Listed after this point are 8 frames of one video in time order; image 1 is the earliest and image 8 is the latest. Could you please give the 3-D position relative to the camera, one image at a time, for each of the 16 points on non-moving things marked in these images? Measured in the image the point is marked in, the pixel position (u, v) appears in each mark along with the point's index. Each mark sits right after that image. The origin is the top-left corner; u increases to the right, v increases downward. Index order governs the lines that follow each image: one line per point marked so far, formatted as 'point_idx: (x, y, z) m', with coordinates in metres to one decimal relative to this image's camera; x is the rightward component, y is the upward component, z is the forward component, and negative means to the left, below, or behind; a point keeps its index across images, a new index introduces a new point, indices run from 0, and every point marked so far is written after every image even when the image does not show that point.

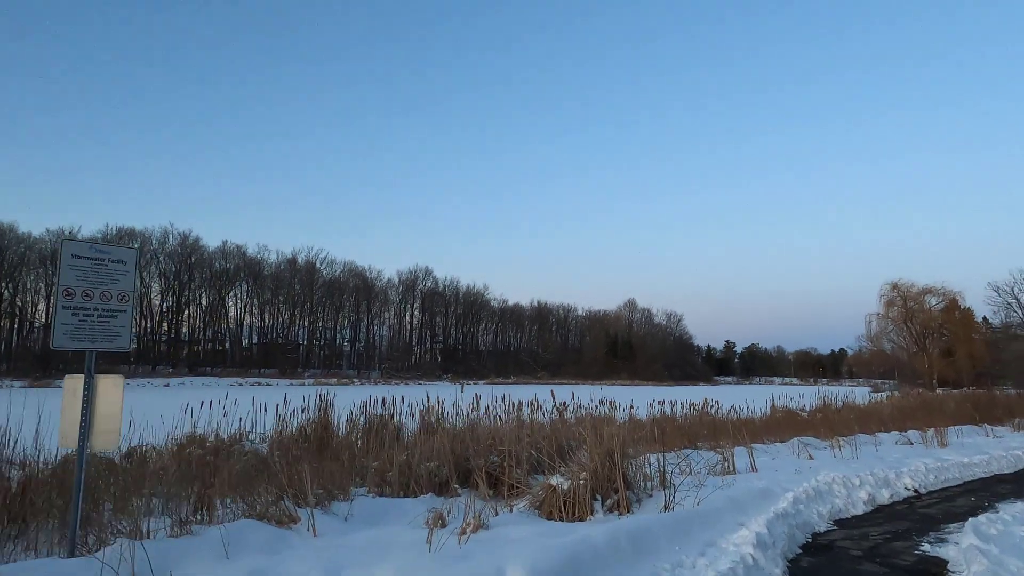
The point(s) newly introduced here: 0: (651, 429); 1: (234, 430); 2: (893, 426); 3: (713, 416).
0: (+3.0, -3.2, +14.8) m
1: (-4.1, -2.2, +9.9) m
2: (+10.5, -3.8, +18.4) m
3: (+5.3, -3.4, +17.6) m
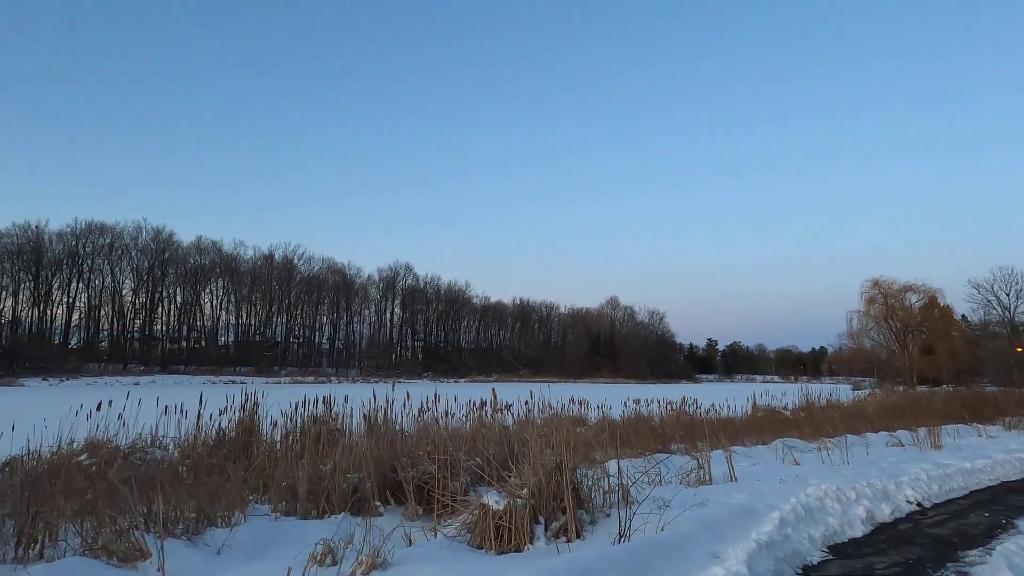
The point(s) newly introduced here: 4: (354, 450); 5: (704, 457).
0: (+2.2, -3.0, +13.6) m
1: (-4.8, -1.9, +8.6) m
2: (+9.6, -3.6, +17.5) m
3: (+4.4, -3.2, +16.6) m
4: (-1.8, -1.8, +7.5) m
5: (+2.5, -2.2, +8.8) m
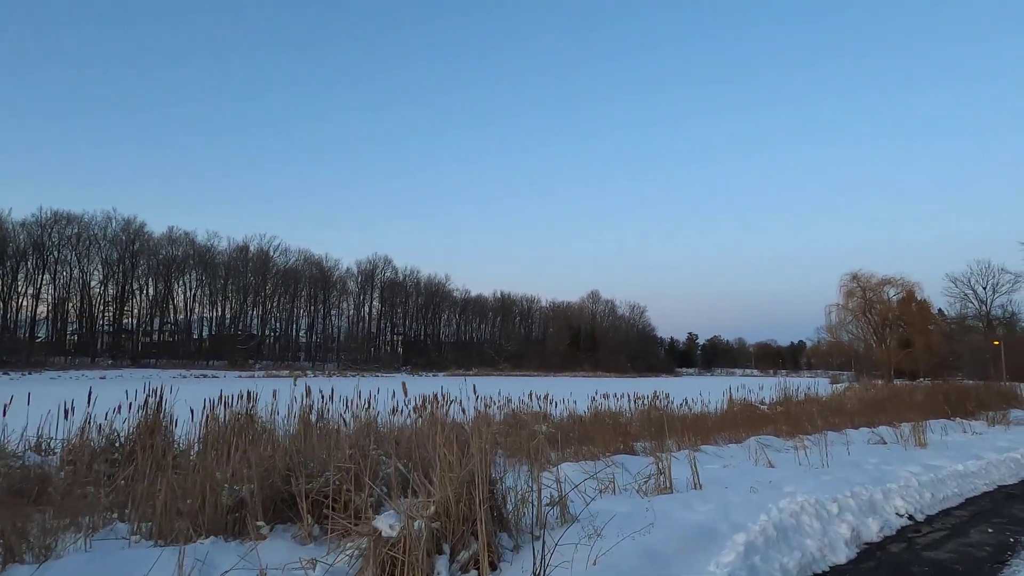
0: (+1.4, -2.7, +12.6) m
1: (-5.5, -1.7, +7.4) m
2: (+8.7, -3.3, +16.6) m
3: (+3.5, -2.9, +15.6) m
4: (-2.5, -1.6, +6.4) m
5: (+1.8, -2.0, +7.8) m
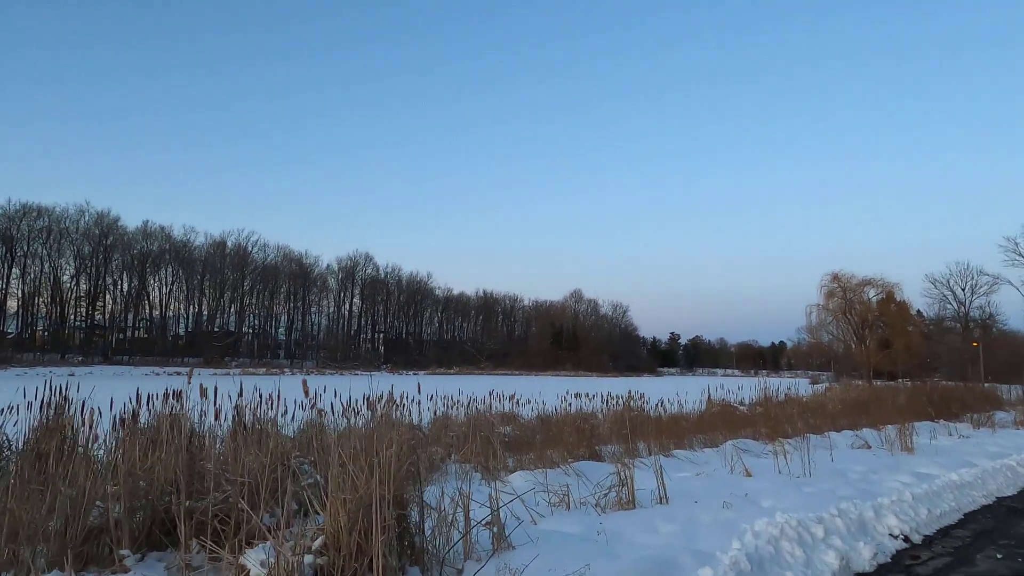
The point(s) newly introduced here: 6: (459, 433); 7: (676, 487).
0: (+0.7, -2.6, +11.7) m
1: (-6.1, -1.5, +6.3) m
2: (+7.9, -3.2, +16.0) m
3: (+2.7, -2.8, +14.8) m
4: (-3.0, -1.4, +5.4) m
5: (+1.2, -1.9, +7.0) m
6: (-0.8, -2.3, +10.6) m
7: (+1.6, -2.0, +6.7) m
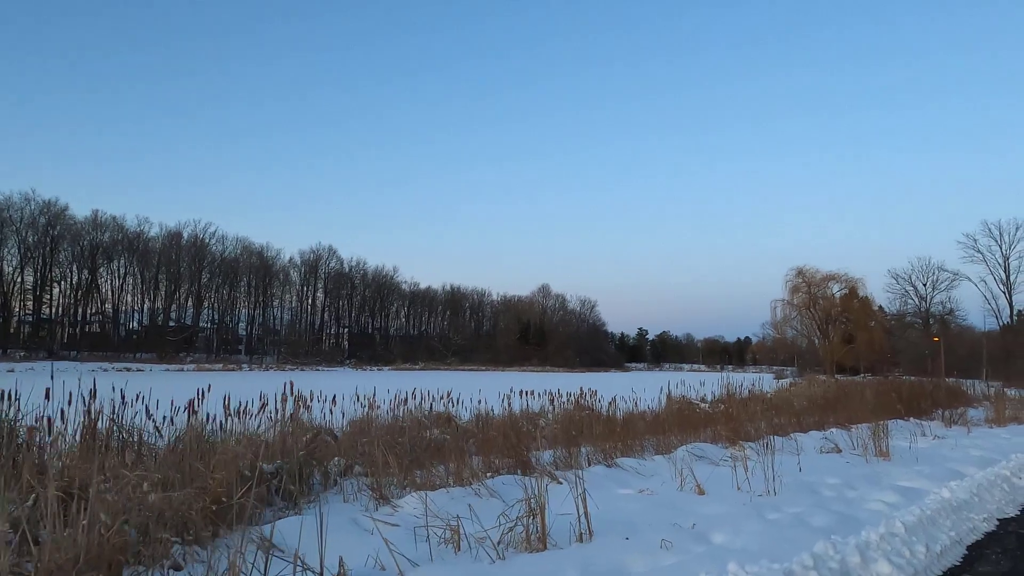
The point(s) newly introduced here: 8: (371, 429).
0: (-0.4, -2.3, +10.3) m
1: (-6.9, -1.3, +4.6) m
2: (+6.6, -2.9, +14.8) m
3: (+1.5, -2.5, +13.4) m
4: (-3.8, -1.2, +3.8) m
5: (+0.3, -1.7, +5.5) m
6: (-1.9, -2.1, +9.1) m
7: (+0.7, -1.8, +5.2) m
8: (-2.1, -2.1, +10.2) m
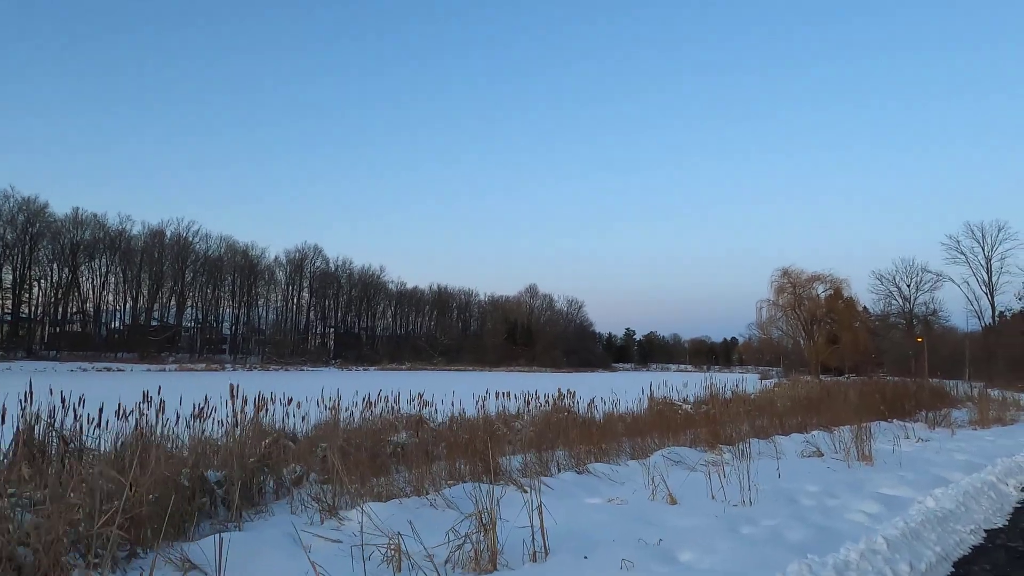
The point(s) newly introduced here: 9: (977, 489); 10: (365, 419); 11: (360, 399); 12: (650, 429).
0: (-0.9, -2.3, +9.8) m
1: (-7.2, -1.2, +4.0) m
2: (+6.0, -2.9, +14.5) m
3: (+1.0, -2.5, +13.0) m
4: (-4.1, -1.1, +3.3) m
5: (0.0, -1.6, +5.1) m
6: (-2.3, -2.0, +8.6) m
7: (+0.4, -1.7, +4.8) m
8: (-2.6, -2.1, +9.7) m
9: (+4.6, -2.0, +6.6) m
10: (-2.4, -2.1, +11.0) m
11: (-2.9, -2.1, +12.8) m
12: (+2.6, -2.6, +12.4) m
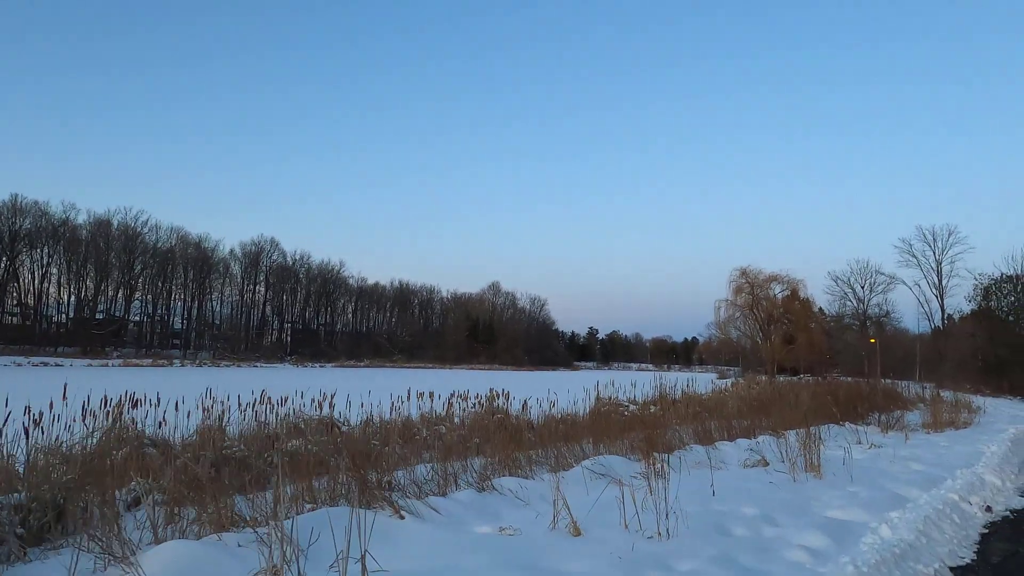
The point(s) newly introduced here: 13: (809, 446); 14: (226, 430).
0: (-2.0, -2.1, +8.6) m
1: (-8.1, -1.0, +2.5) m
2: (+4.6, -2.8, +13.6) m
3: (-0.3, -2.3, +11.9) m
4: (-4.9, -0.9, +1.9) m
5: (-0.9, -1.5, +3.9) m
6: (-3.4, -1.8, +7.3) m
7: (-0.5, -1.6, +3.7) m
8: (-3.7, -1.9, +8.4) m
9: (+3.6, -1.9, +5.6) m
10: (-3.6, -1.9, +9.7) m
11: (-4.2, -1.9, +11.4) m
12: (+1.3, -2.5, +11.3) m
13: (+3.8, -2.0, +8.5) m
14: (-3.8, -1.7, +8.8) m
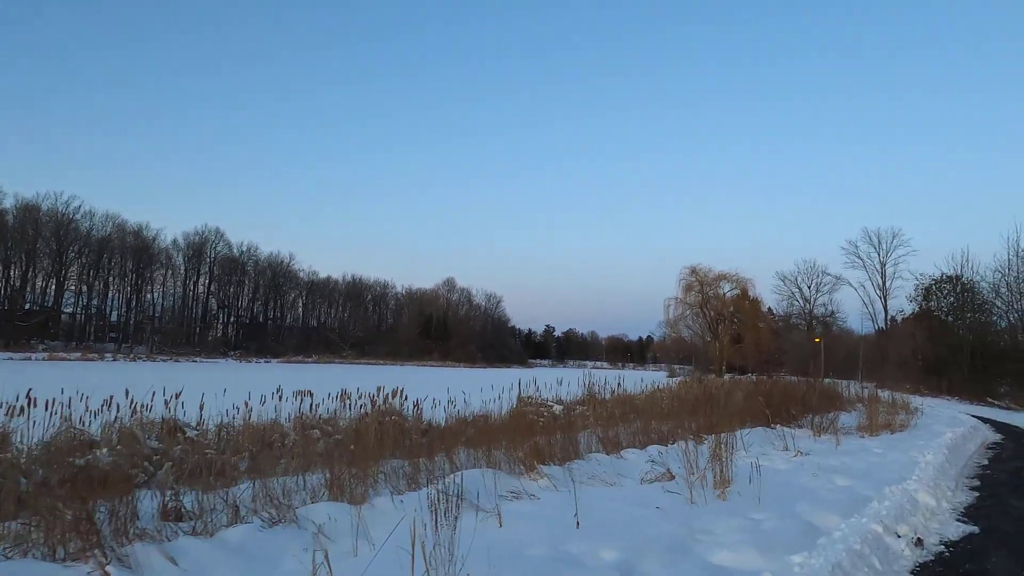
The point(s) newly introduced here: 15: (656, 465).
0: (-3.6, -1.8, +6.9) m
1: (-9.2, -0.6, +0.5) m
2: (+2.8, -2.6, +12.4) m
3: (-2.1, -2.0, +10.3) m
4: (-6.0, -0.7, +0.1) m
5: (-2.2, -1.2, +2.4) m
6: (-4.8, -1.5, +5.6) m
7: (-1.7, -1.3, +2.1) m
8: (-5.2, -1.6, +6.6) m
9: (+2.2, -1.7, +4.3) m
10: (-5.2, -1.6, +7.9) m
11: (-5.9, -1.5, +9.7) m
12: (-0.4, -2.2, +9.8) m
13: (+2.2, -1.8, +7.2) m
14: (-5.3, -1.4, +7.0) m
15: (+1.7, -2.0, +7.7) m
